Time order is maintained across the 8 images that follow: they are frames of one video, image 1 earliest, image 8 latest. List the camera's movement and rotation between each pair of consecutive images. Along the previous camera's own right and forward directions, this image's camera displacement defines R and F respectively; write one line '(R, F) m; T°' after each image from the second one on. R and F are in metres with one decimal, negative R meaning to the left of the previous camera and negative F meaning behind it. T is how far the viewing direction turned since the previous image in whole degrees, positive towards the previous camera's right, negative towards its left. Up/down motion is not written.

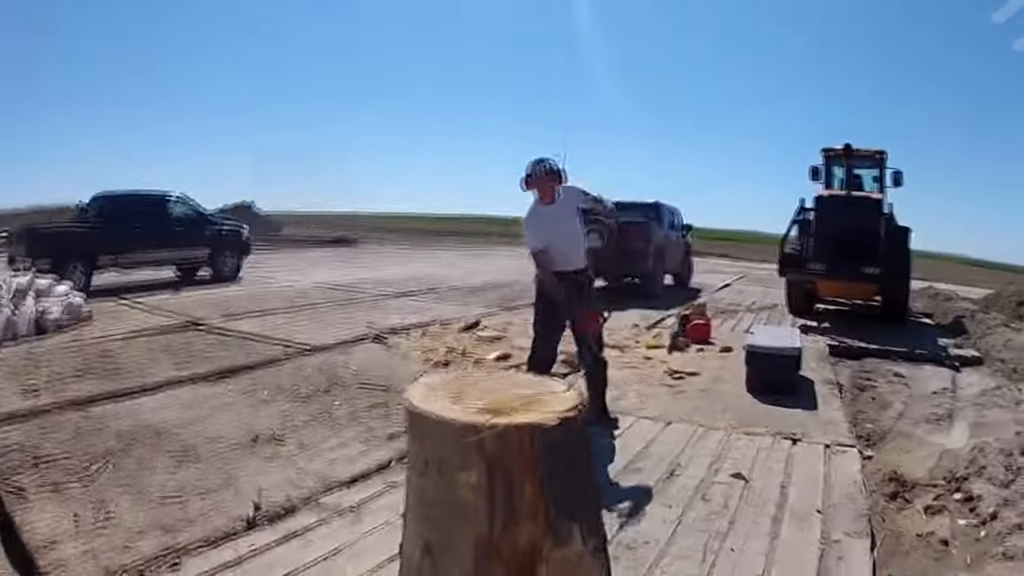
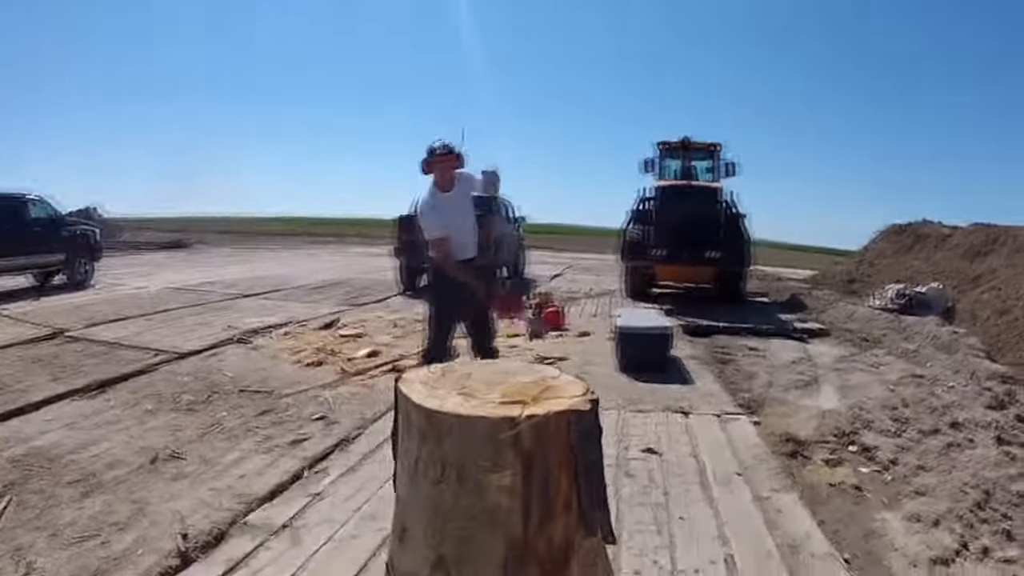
(-0.4, +0.3) m; +11°
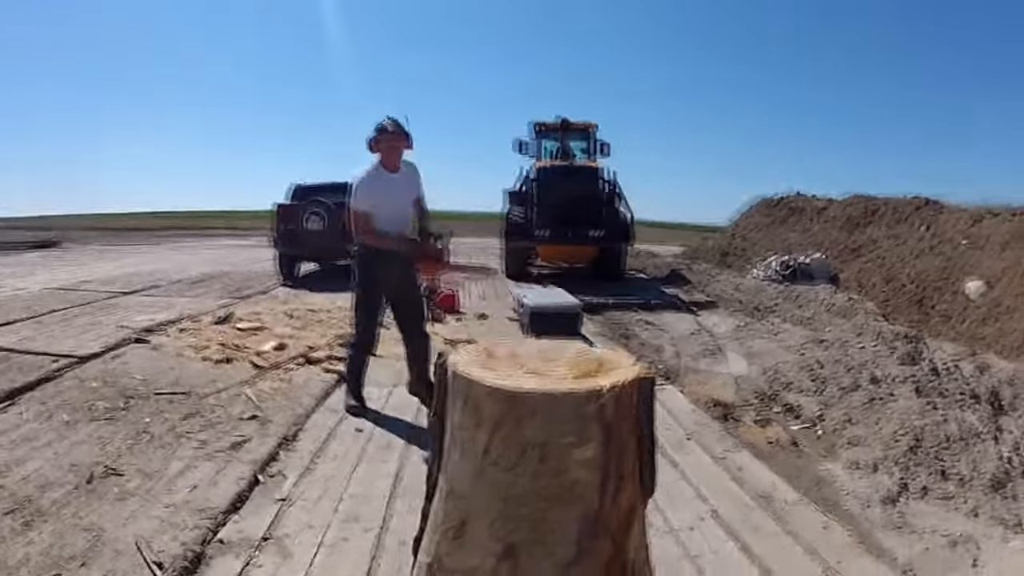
(-0.4, +0.3) m; +9°
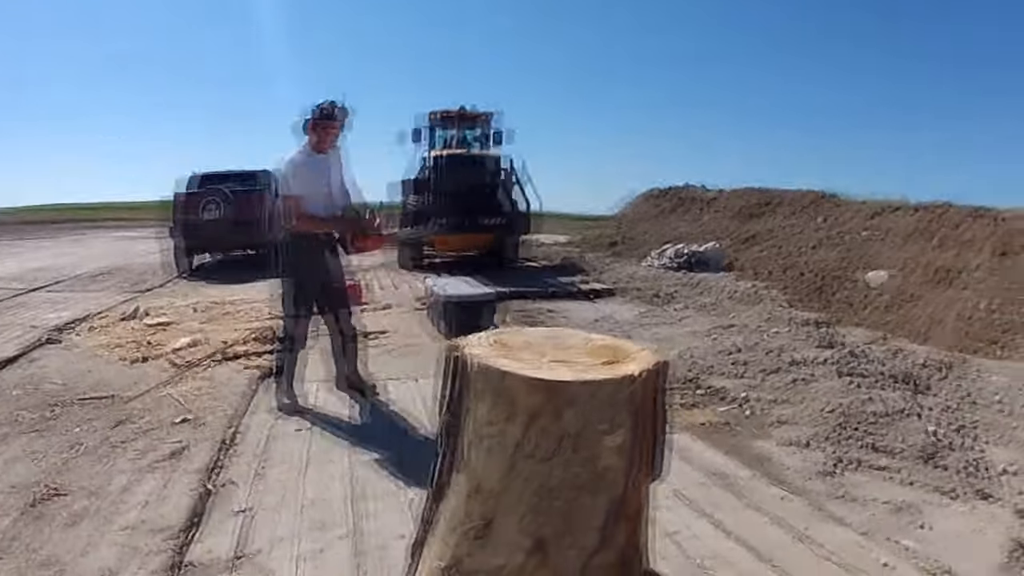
(-0.4, +0.1) m; +8°
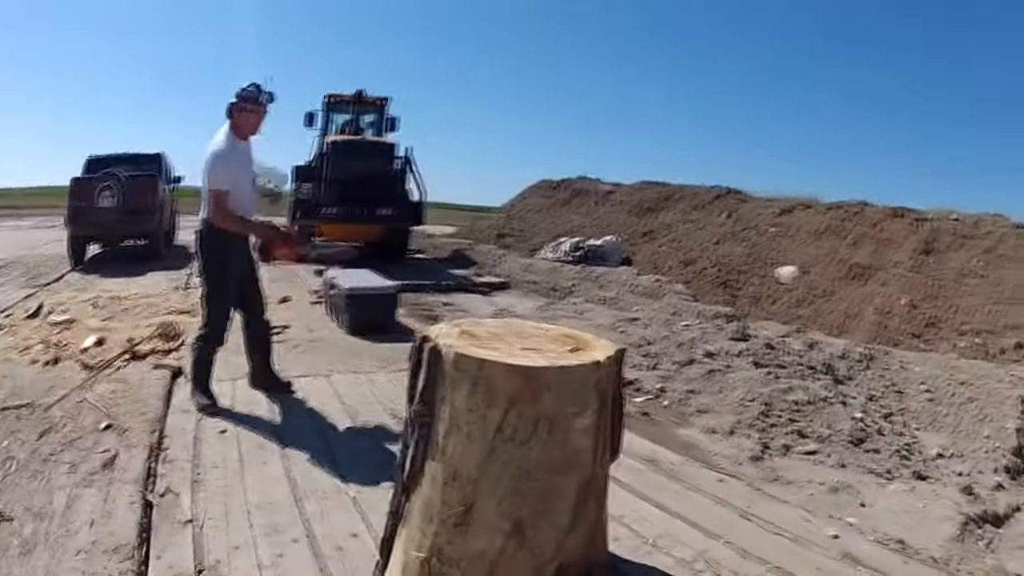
(-0.4, +0.1) m; +8°
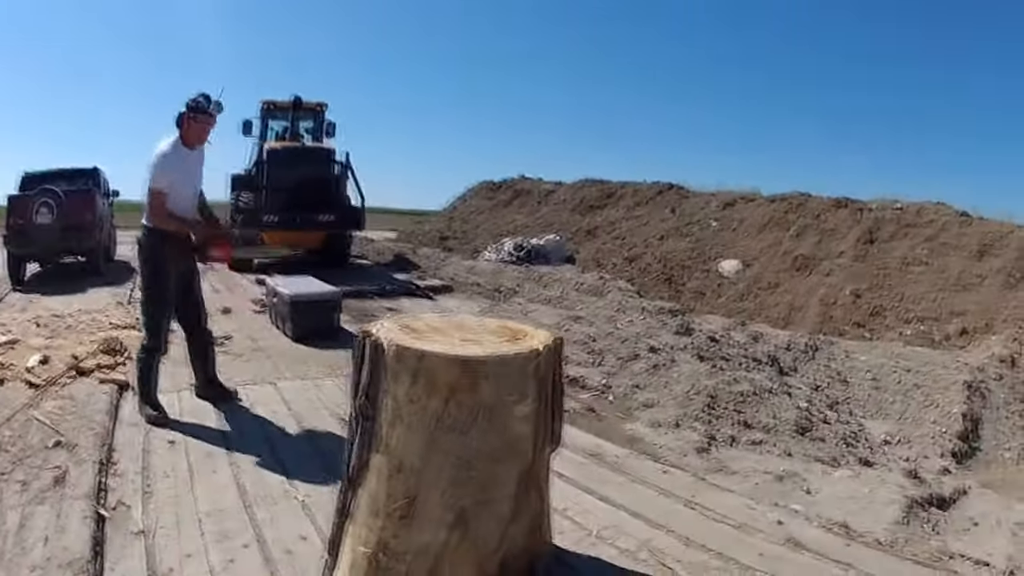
(+0.1, 0.0) m; +2°
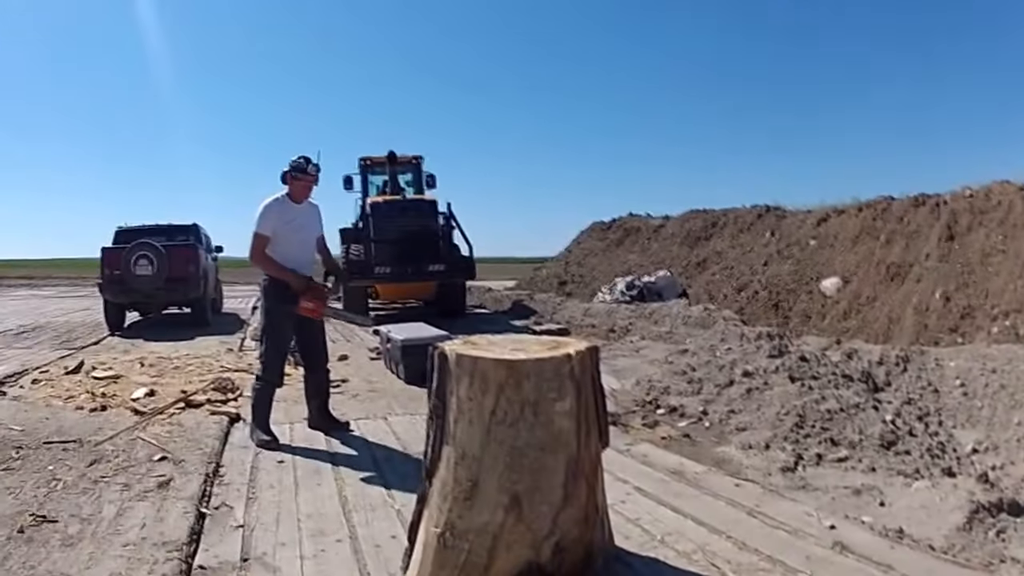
(+0.2, -0.2) m; -6°
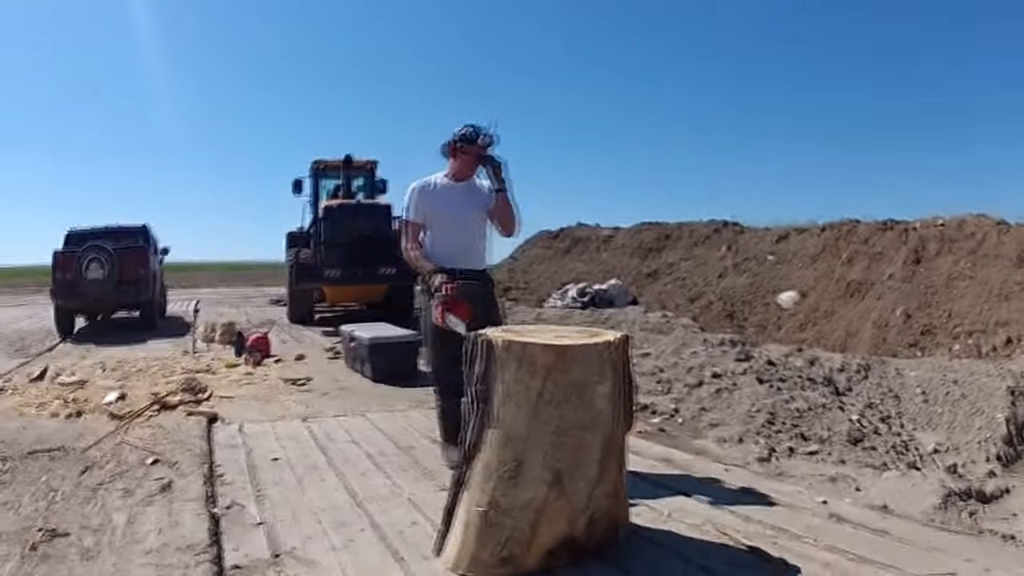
(-0.3, -0.1) m; +4°
